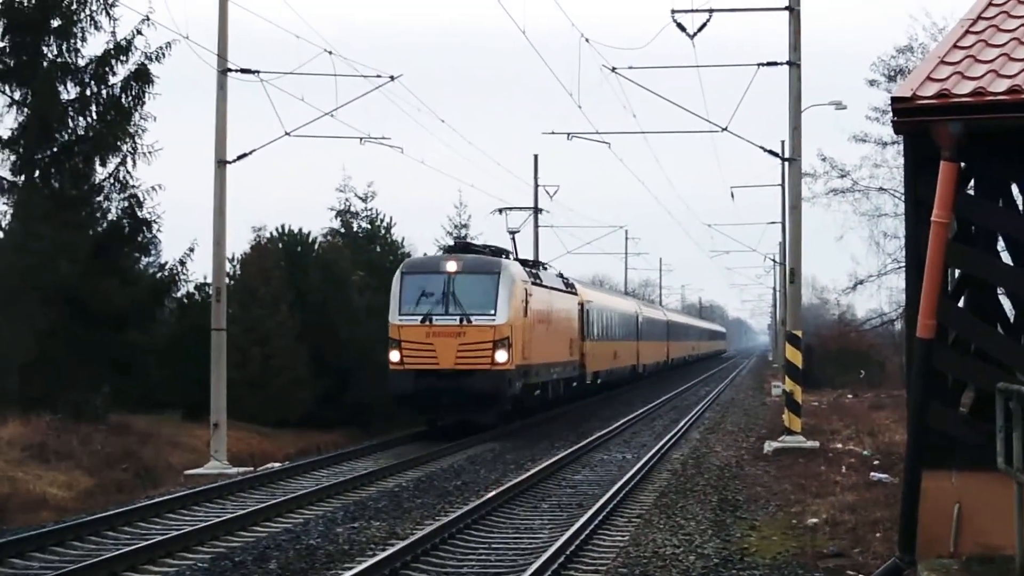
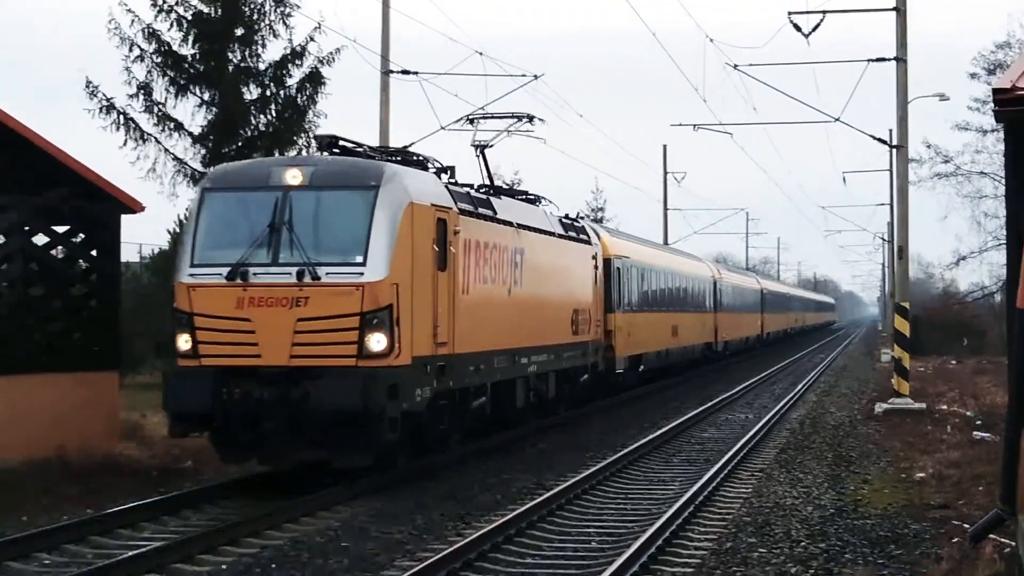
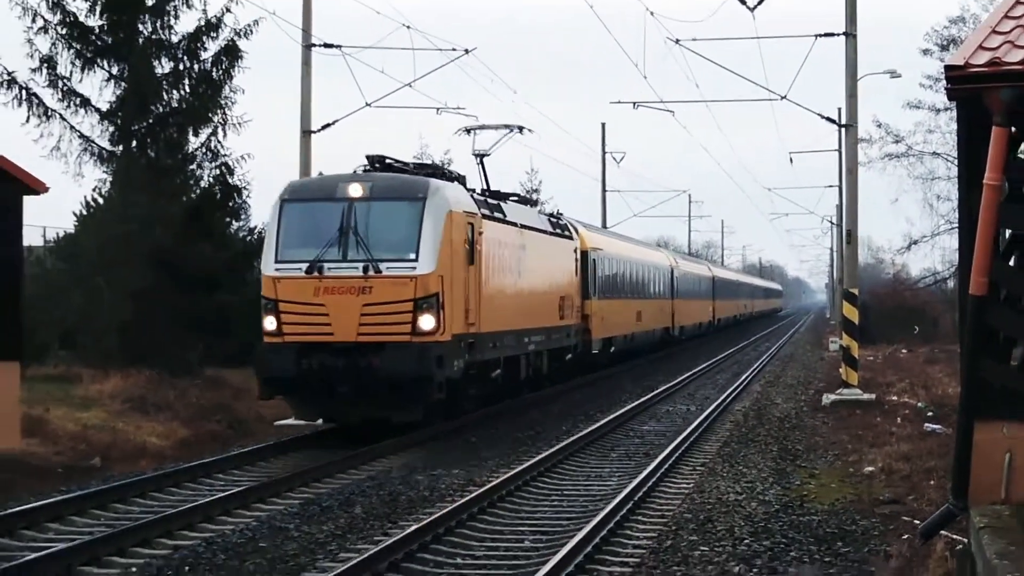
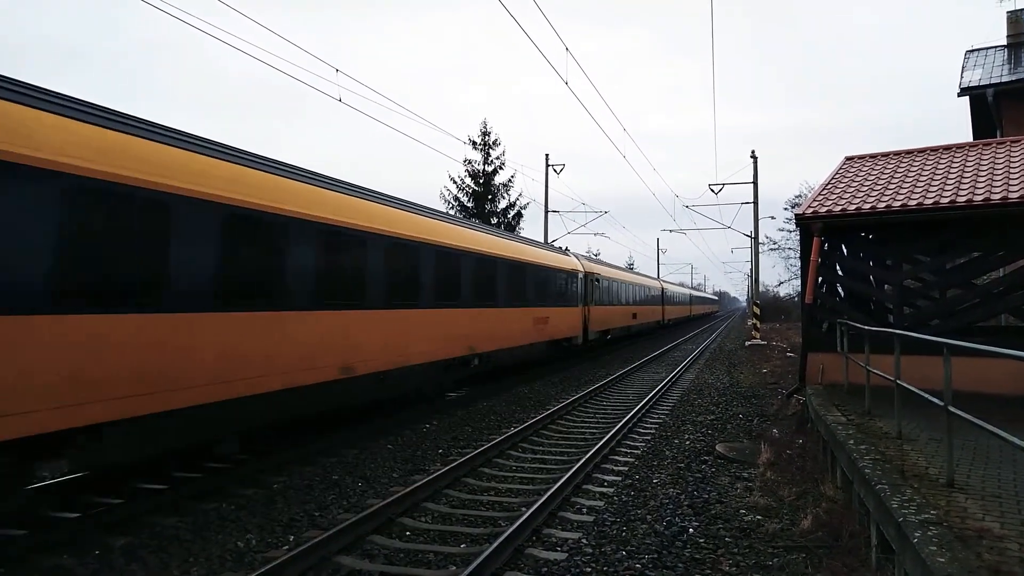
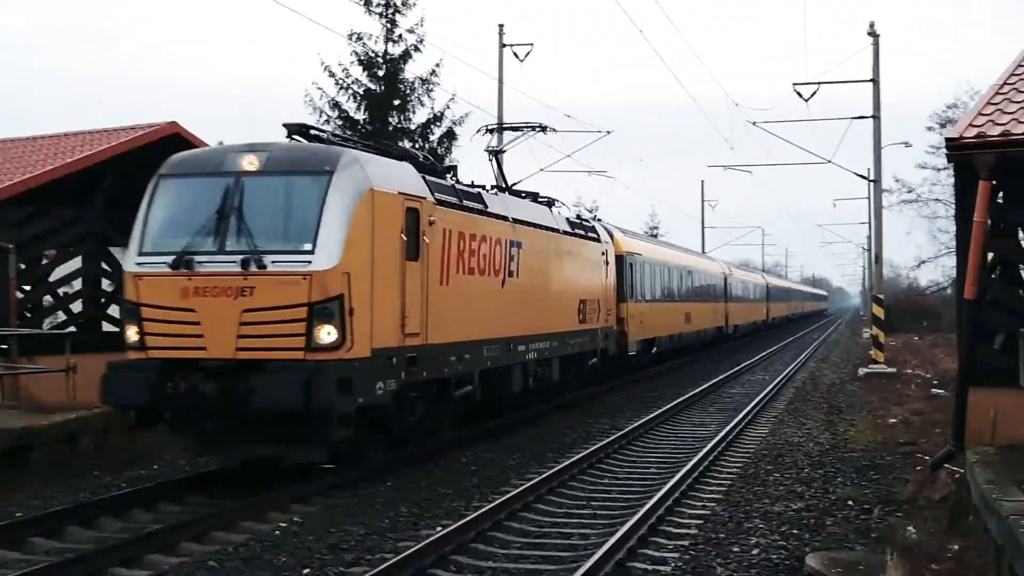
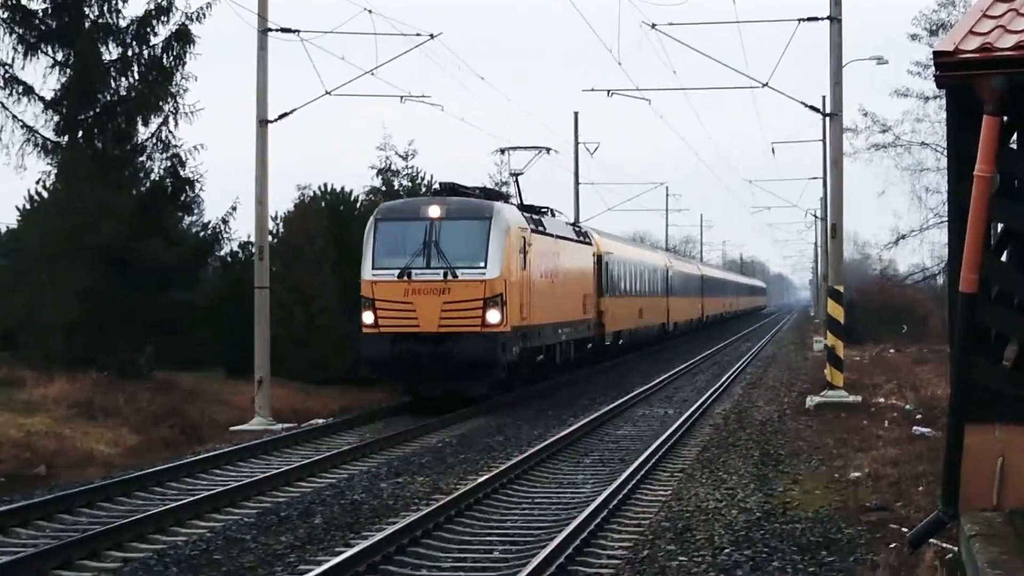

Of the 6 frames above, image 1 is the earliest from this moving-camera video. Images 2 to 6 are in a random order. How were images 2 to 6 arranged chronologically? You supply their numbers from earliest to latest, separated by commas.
6, 3, 2, 5, 4
